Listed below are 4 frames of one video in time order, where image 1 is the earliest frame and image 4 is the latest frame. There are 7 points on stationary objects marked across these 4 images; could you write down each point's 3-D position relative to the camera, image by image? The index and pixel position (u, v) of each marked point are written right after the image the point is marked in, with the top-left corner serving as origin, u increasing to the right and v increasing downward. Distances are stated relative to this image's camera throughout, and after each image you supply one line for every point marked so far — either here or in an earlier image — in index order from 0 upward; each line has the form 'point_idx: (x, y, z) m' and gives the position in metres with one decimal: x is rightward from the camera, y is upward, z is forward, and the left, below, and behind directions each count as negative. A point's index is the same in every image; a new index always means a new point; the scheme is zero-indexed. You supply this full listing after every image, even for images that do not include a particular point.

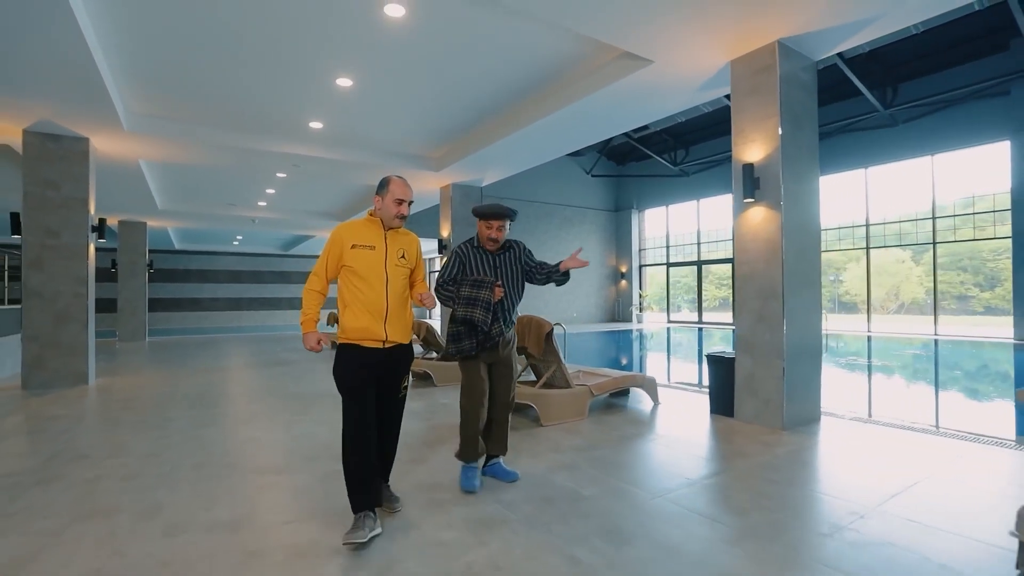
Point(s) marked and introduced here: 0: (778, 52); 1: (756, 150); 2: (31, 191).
0: (+1.9, +1.7, +3.7) m
1: (+1.8, +1.1, +3.8) m
2: (-5.3, +1.1, +5.6) m
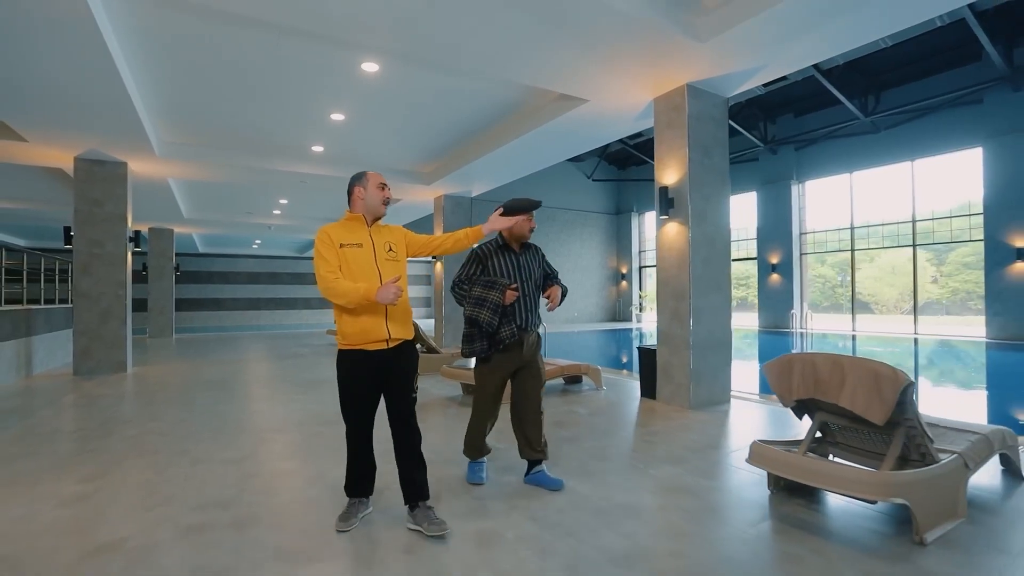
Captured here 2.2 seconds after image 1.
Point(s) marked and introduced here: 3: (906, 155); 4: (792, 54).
0: (+1.5, +1.7, +4.4) m
1: (+1.4, +1.0, +4.5) m
2: (-5.6, +1.0, +6.6) m
3: (+9.8, +3.3, +12.5) m
4: (+2.2, +1.9, +4.1) m
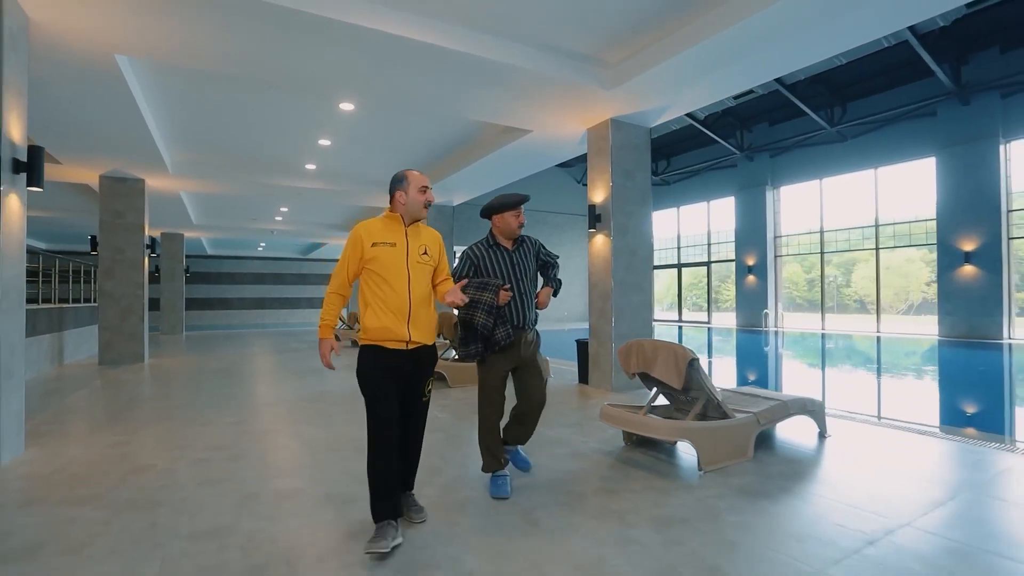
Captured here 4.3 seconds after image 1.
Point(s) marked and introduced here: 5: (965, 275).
0: (+1.0, +1.7, +5.3) m
1: (+0.9, +1.0, +5.4) m
2: (-6.1, +1.0, +7.5) m
3: (+9.4, +3.3, +13.3) m
4: (+1.7, +1.9, +4.9) m
5: (+10.1, +0.3, +11.3) m
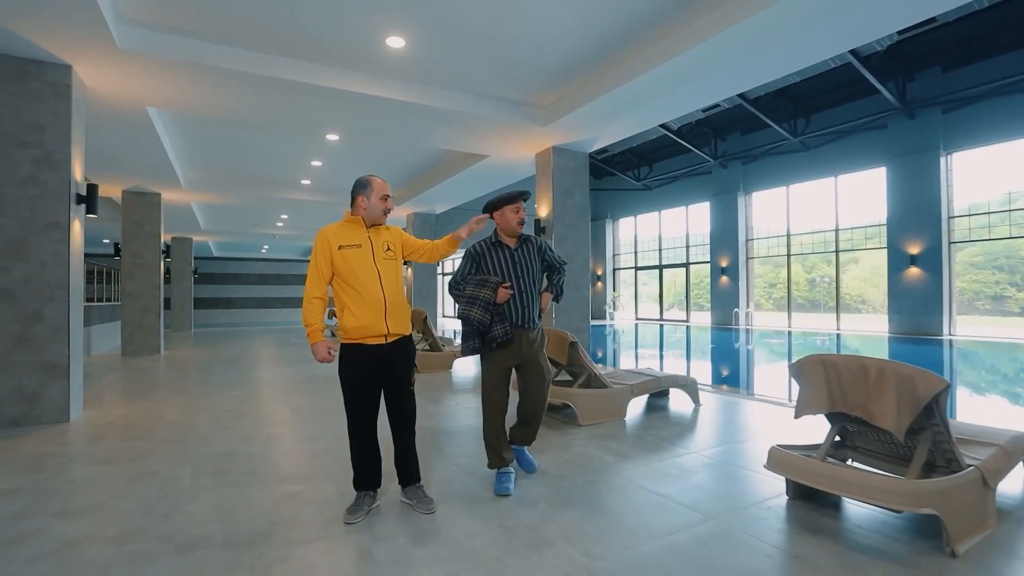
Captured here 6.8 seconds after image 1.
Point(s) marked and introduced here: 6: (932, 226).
0: (+0.5, +1.7, +6.3) m
1: (+0.4, +1.0, +6.4) m
2: (-6.6, +1.0, +8.6) m
3: (+9.0, +3.3, +14.2) m
4: (+1.2, +1.9, +5.9) m
5: (+9.7, +0.3, +12.2) m
6: (+9.9, +1.5, +11.9) m
